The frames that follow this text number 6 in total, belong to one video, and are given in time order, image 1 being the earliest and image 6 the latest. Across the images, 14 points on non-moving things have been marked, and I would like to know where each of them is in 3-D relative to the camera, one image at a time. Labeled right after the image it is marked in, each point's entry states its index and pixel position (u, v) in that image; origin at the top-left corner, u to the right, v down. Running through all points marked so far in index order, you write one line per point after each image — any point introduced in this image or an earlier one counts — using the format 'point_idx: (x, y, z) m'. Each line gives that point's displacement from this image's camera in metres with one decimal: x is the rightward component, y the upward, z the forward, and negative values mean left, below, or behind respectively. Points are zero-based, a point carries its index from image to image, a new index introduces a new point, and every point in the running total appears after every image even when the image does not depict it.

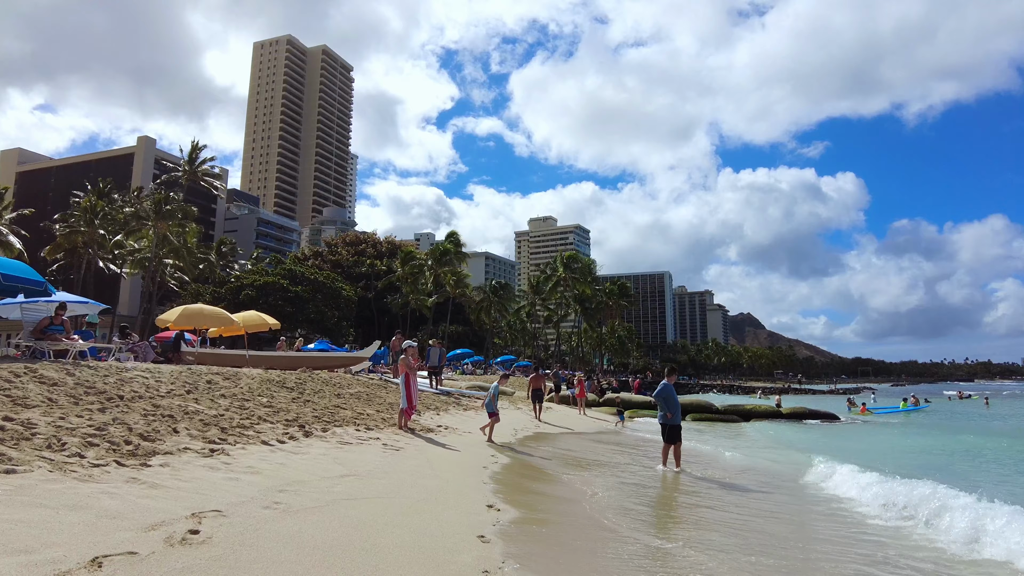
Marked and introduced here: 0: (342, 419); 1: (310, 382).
0: (-3.0, -2.3, +10.2) m
1: (-5.0, -2.4, +14.4) m
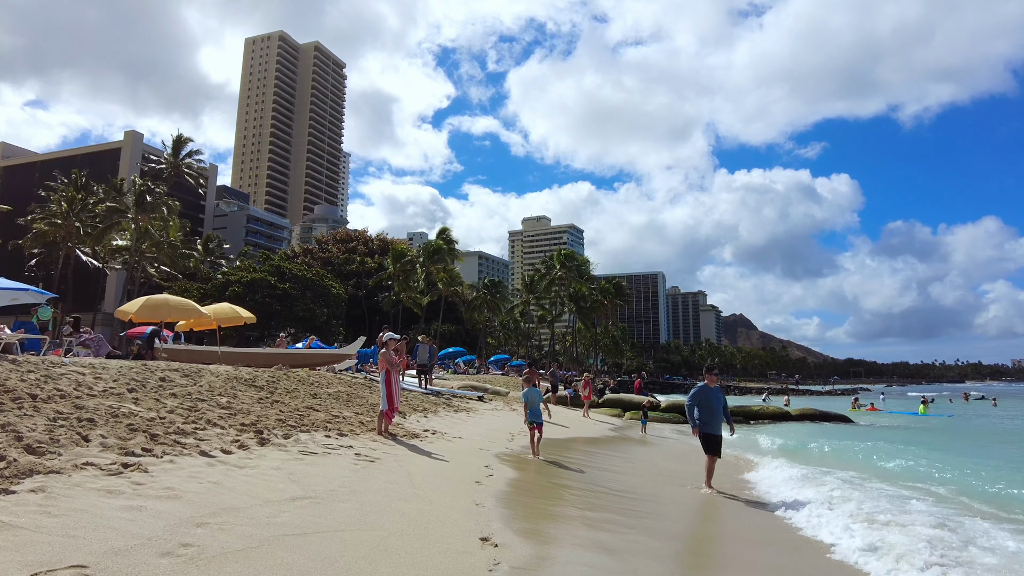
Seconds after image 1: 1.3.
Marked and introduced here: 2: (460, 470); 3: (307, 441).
0: (-3.1, -2.1, +8.8) m
1: (-5.1, -2.1, +13.1) m
2: (-0.7, -2.4, +7.5) m
3: (-2.6, -2.0, +7.4) m
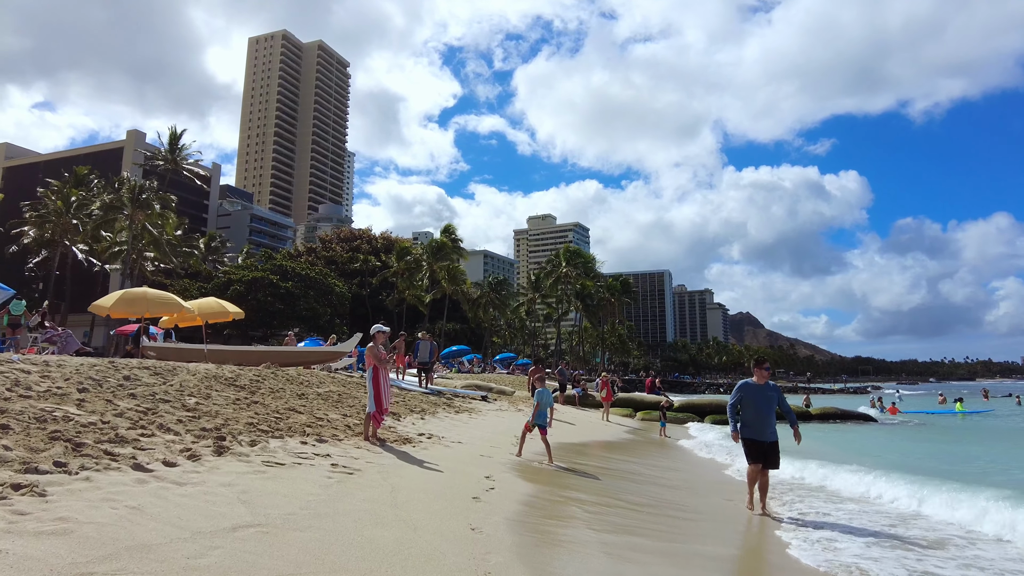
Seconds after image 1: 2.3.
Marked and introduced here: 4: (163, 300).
0: (-3.0, -1.9, +7.8) m
1: (-5.0, -1.9, +12.0) m
2: (-0.6, -2.2, +6.4) m
3: (-2.6, -1.8, +6.3) m
4: (-7.9, -0.3, +13.3) m
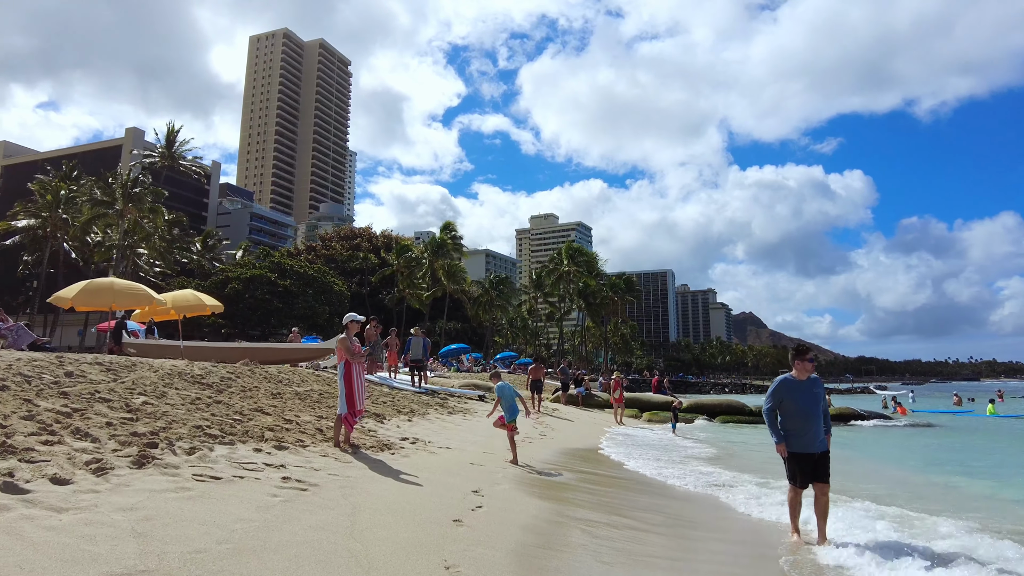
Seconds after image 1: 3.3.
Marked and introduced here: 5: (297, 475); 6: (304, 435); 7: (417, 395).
0: (-3.1, -1.6, +6.7) m
1: (-5.1, -1.7, +10.9) m
2: (-0.7, -1.9, +5.3) m
3: (-2.6, -1.5, +5.2) m
4: (-8.0, -0.1, +12.2) m
5: (-1.9, -1.7, +5.3) m
6: (-2.5, -1.8, +7.1) m
7: (-2.2, -2.5, +13.5) m
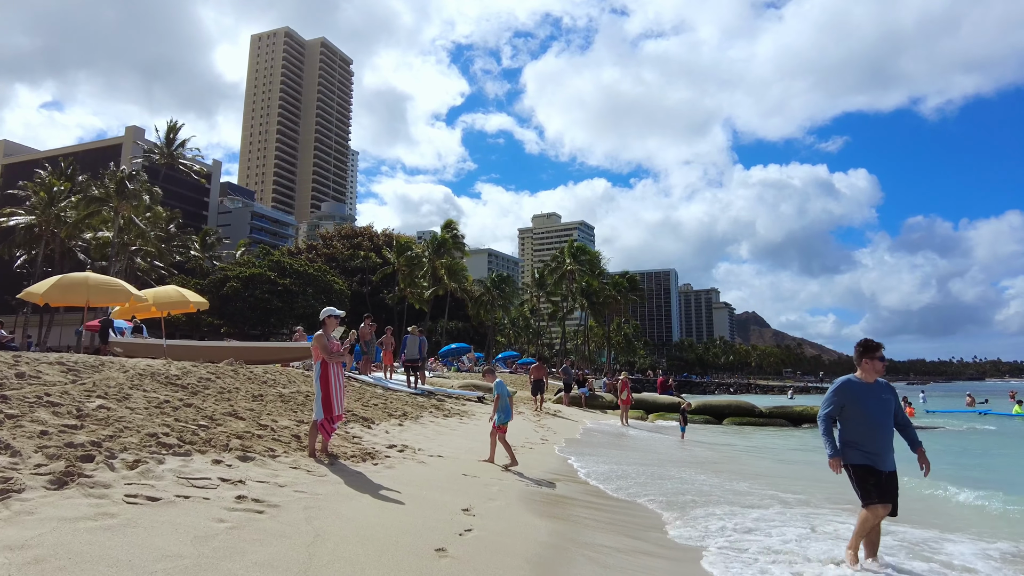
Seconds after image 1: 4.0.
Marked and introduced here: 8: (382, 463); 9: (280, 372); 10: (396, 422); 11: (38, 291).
0: (-3.1, -1.5, +5.9) m
1: (-5.1, -1.6, +10.2) m
2: (-0.7, -1.8, +4.6) m
3: (-2.7, -1.4, +4.5) m
4: (-8.0, 0.0, +11.5) m
5: (-2.0, -1.6, +4.6) m
6: (-2.6, -1.7, +6.4) m
7: (-2.2, -2.4, +12.7) m
8: (-1.4, -1.9, +6.5) m
9: (-5.0, -1.8, +12.5) m
10: (-1.8, -2.1, +9.3) m
11: (-9.1, -0.1, +11.2) m
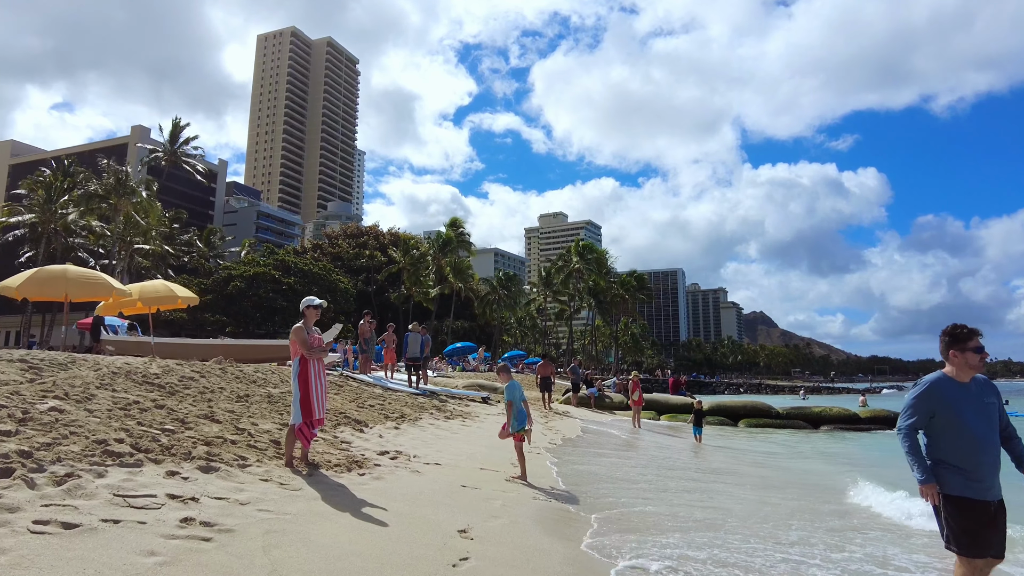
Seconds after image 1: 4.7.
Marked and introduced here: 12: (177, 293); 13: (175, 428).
0: (-3.0, -1.4, +5.2) m
1: (-5.0, -1.5, +9.5) m
2: (-0.7, -1.7, +3.8) m
3: (-2.7, -1.3, +3.7) m
4: (-7.9, +0.2, +10.8) m
5: (-2.0, -1.5, +3.8) m
6: (-2.5, -1.6, +5.6) m
7: (-2.1, -2.2, +12.0) m
8: (-1.3, -1.8, +5.7) m
9: (-4.8, -1.7, +11.7) m
10: (-1.7, -2.0, +8.5) m
11: (-9.0, +0.1, +10.5) m
12: (-7.1, -0.1, +12.3) m
13: (-3.5, -1.4, +6.0) m
